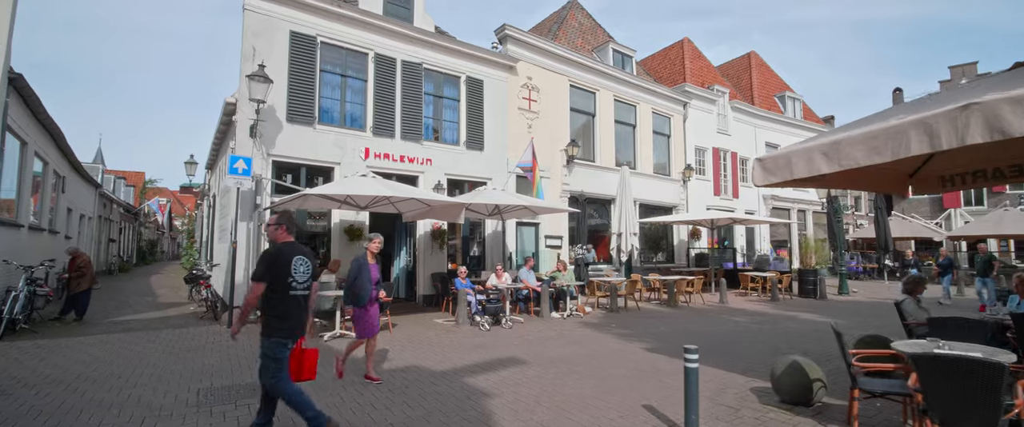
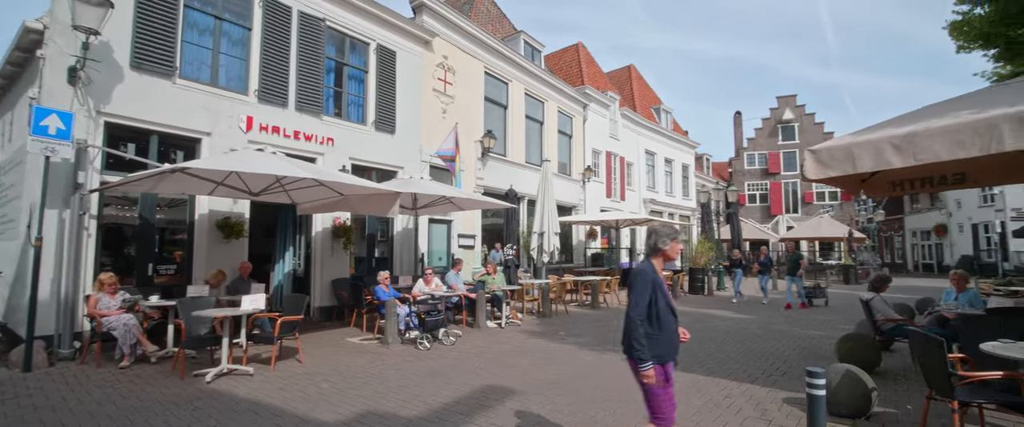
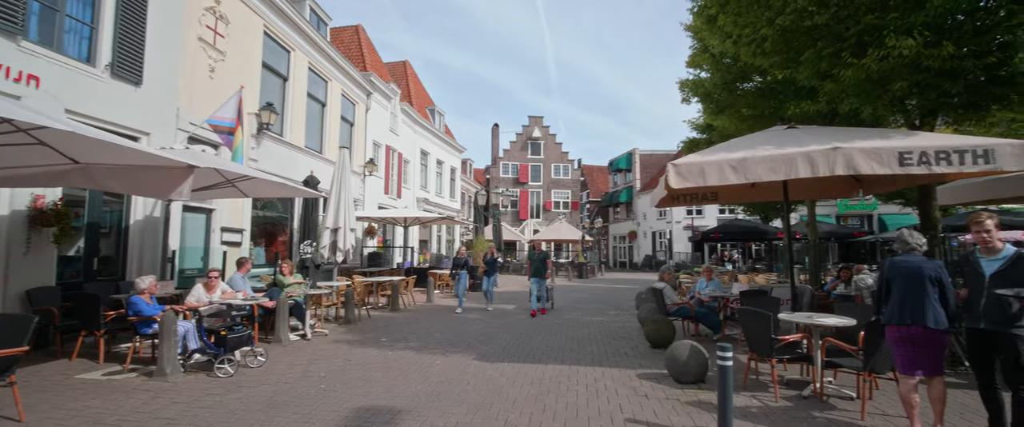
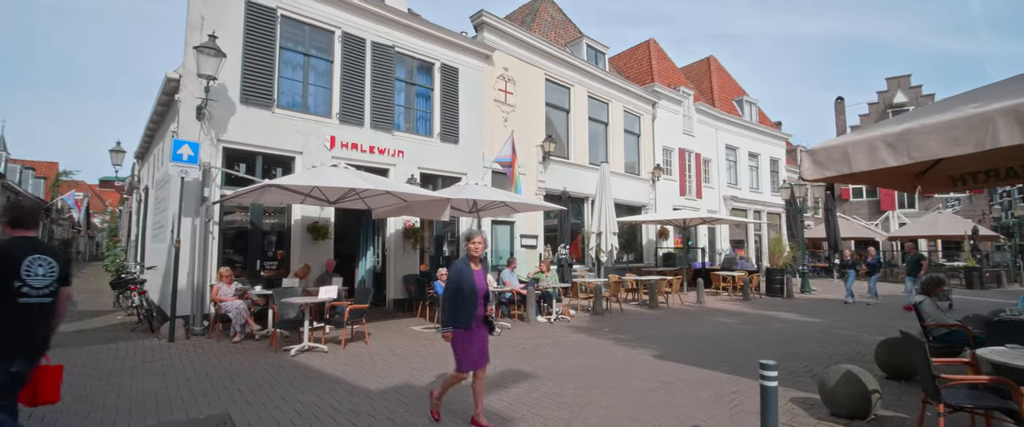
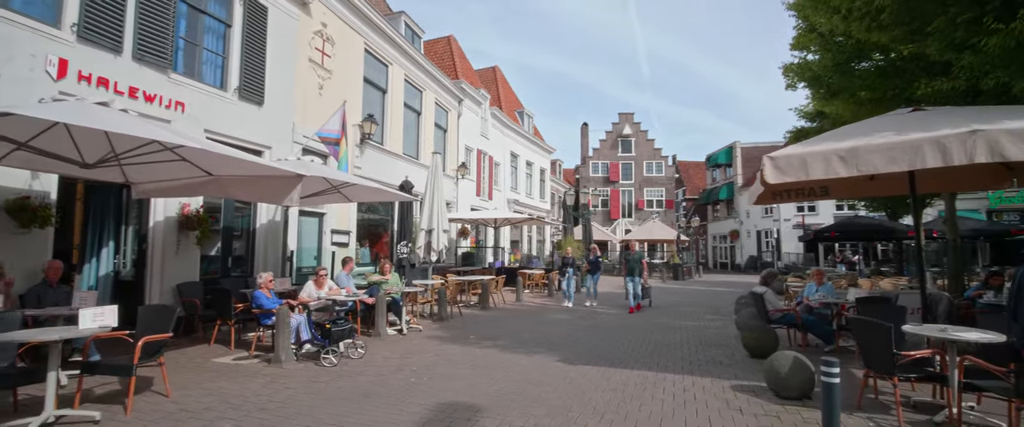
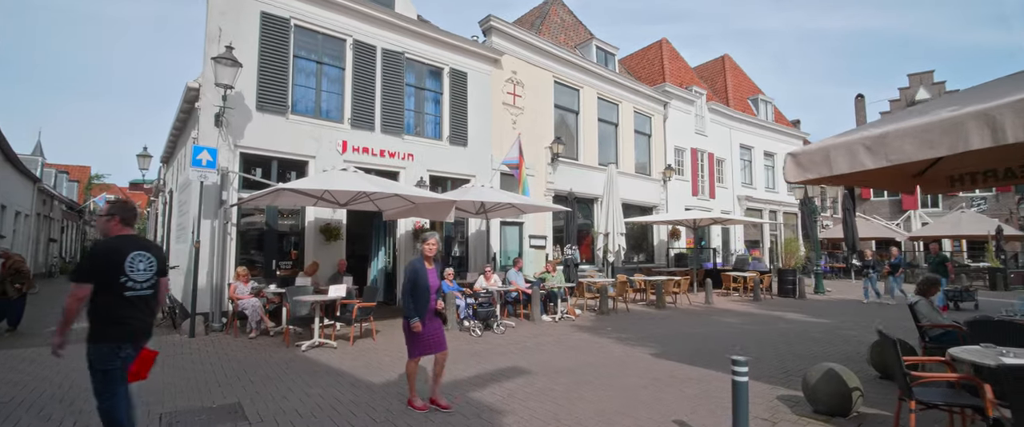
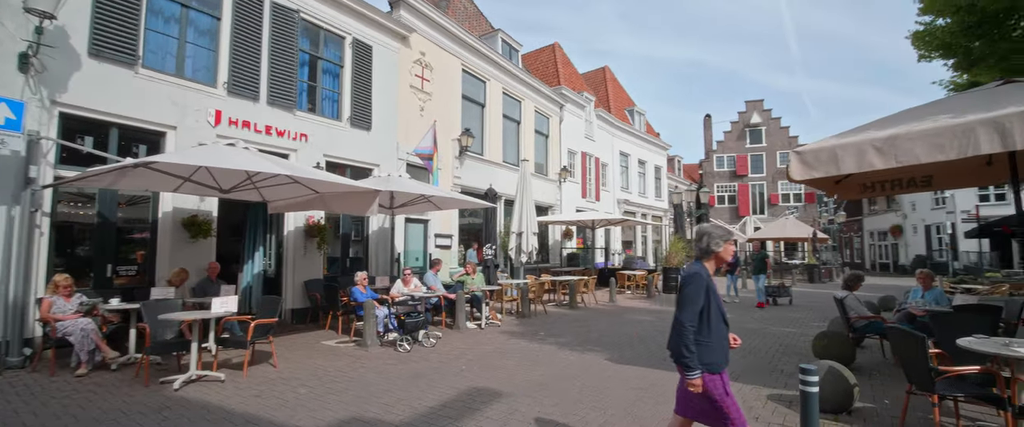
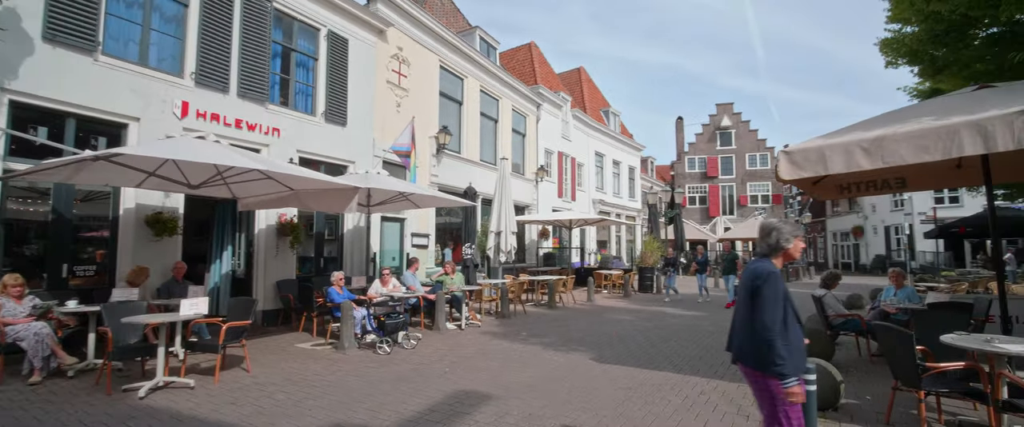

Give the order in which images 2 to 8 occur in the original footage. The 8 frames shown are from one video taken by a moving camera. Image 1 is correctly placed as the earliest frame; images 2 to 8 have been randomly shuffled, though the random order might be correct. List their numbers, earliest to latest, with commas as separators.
6, 4, 2, 7, 8, 5, 3
